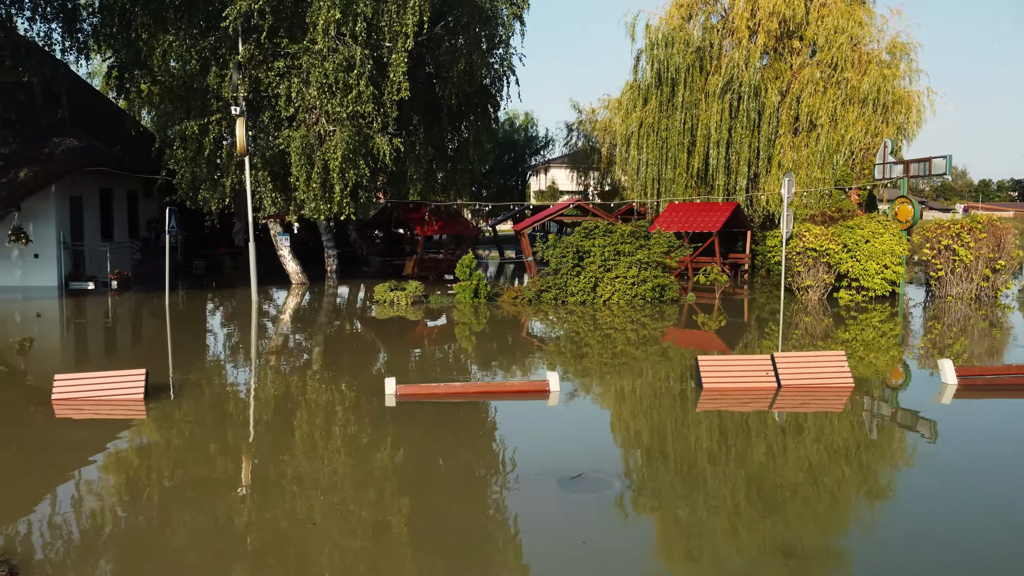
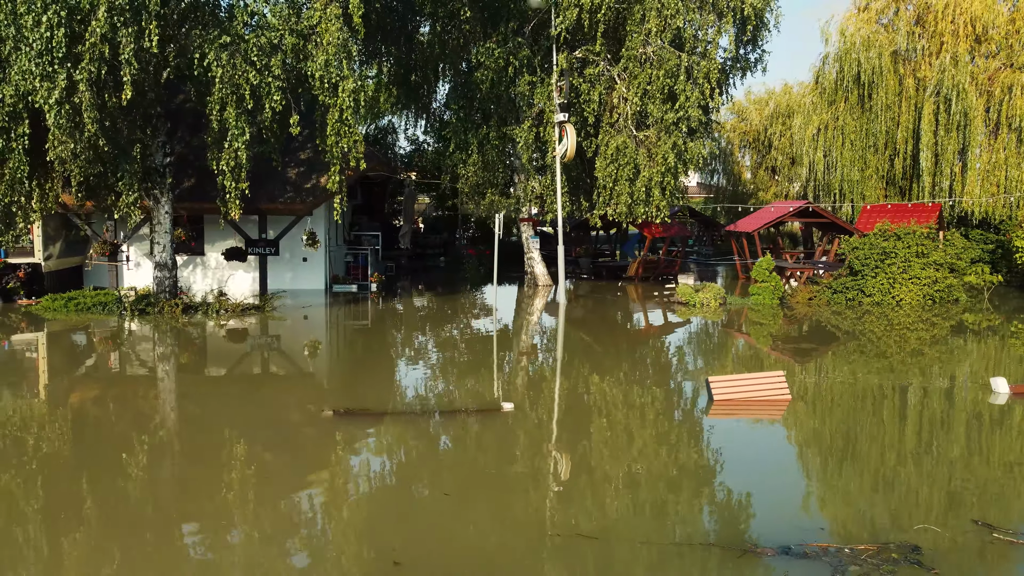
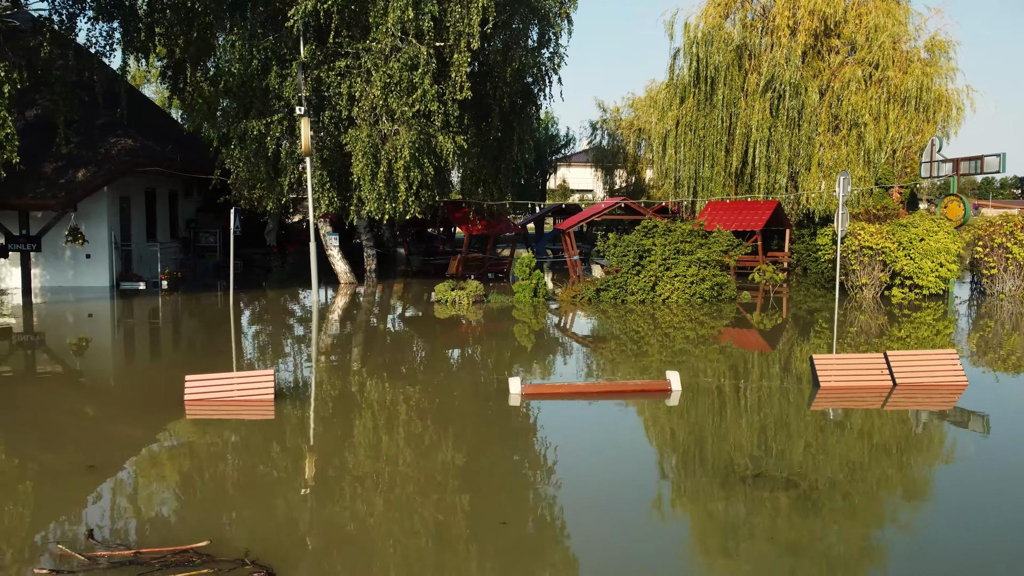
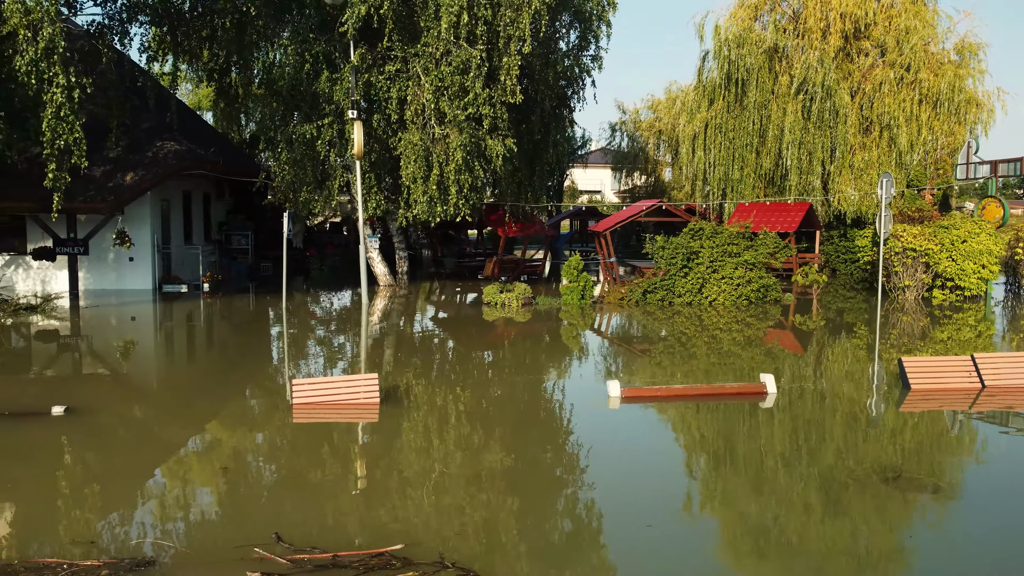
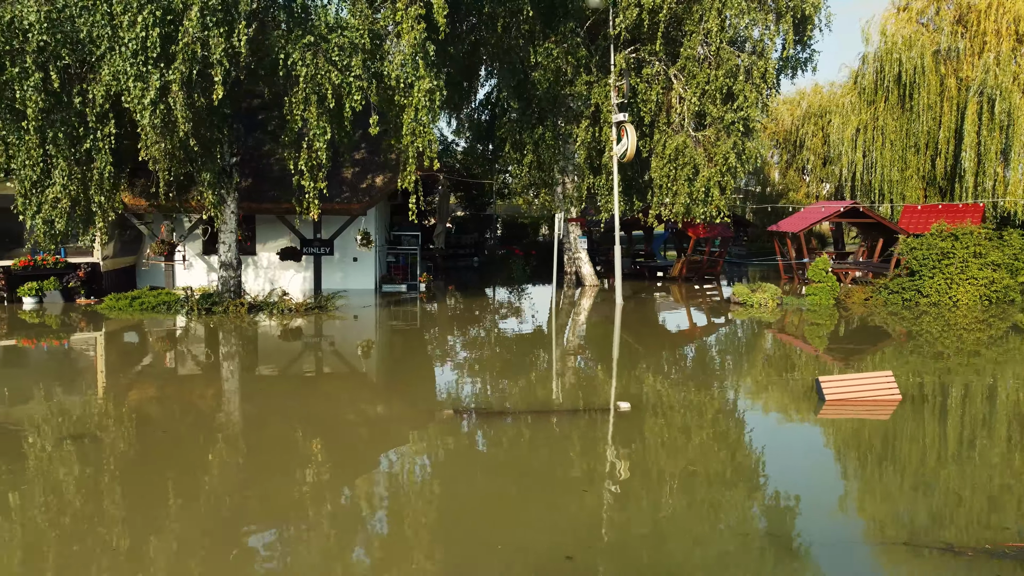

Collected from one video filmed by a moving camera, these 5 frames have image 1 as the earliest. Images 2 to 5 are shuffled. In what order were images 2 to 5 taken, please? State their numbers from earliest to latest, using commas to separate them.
3, 4, 2, 5
